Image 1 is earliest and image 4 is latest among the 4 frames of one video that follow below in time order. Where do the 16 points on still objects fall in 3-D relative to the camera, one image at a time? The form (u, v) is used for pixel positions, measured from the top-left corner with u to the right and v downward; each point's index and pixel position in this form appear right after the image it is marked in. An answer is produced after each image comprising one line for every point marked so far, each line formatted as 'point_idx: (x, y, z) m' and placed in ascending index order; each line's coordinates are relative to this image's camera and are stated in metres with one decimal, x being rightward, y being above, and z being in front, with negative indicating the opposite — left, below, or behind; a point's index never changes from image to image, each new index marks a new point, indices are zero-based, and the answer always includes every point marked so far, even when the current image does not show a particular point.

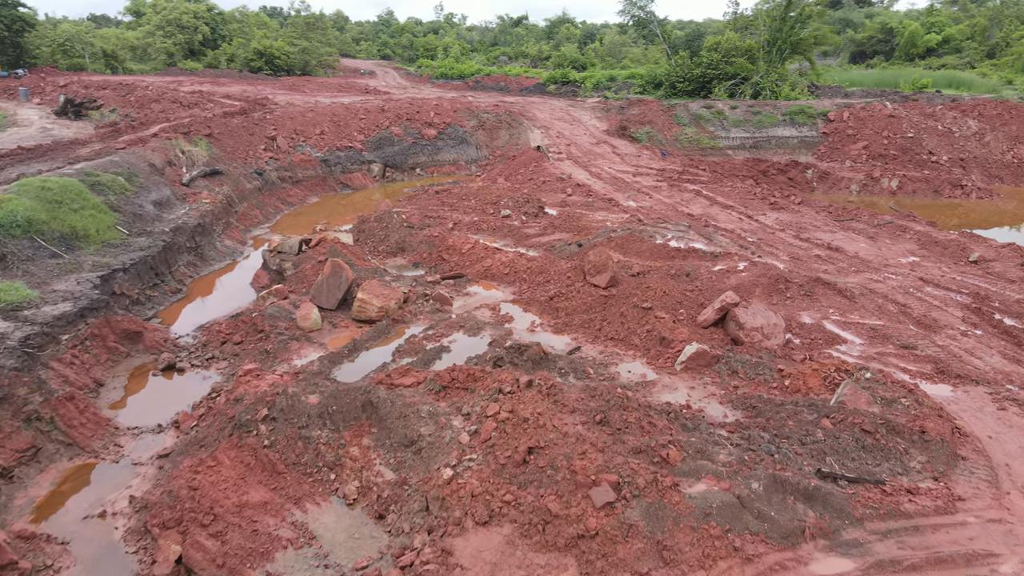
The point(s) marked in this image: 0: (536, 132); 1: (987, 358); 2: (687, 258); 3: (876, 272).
0: (+0.6, +3.8, +18.1) m
1: (+4.4, -0.6, +6.7) m
2: (+2.4, +0.4, +10.0) m
3: (+4.6, +0.2, +9.3) m
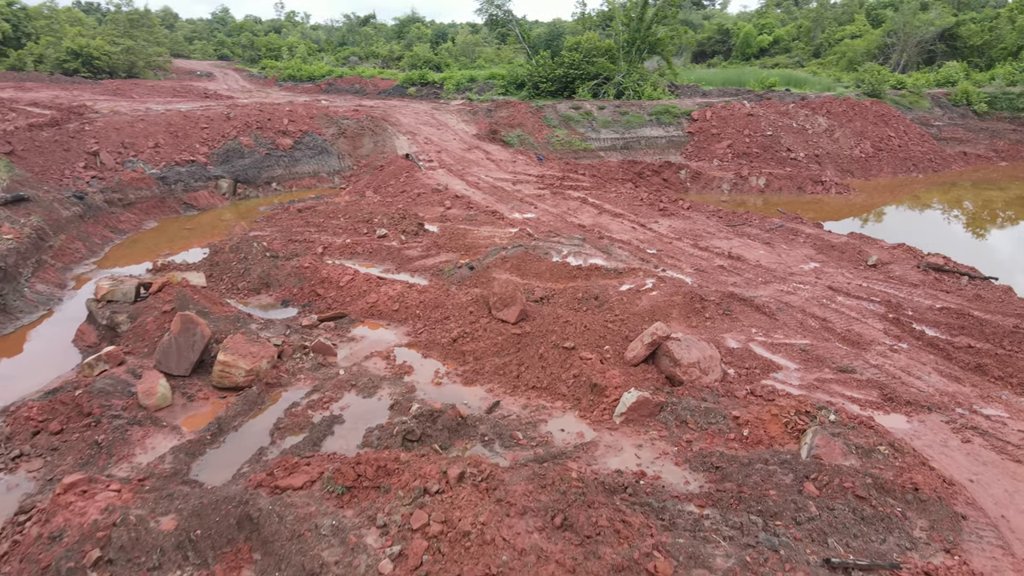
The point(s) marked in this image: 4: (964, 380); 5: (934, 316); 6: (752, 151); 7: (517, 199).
0: (-2.5, +3.4, +16.8) m
1: (+3.6, -0.8, +6.4) m
2: (+1.0, +0.1, +9.2) m
3: (+3.3, +0.1, +8.9) m
4: (+3.9, -0.8, +6.3) m
5: (+4.4, -0.3, +7.6) m
6: (+6.2, +3.6, +19.0) m
7: (+0.1, +1.6, +13.1) m
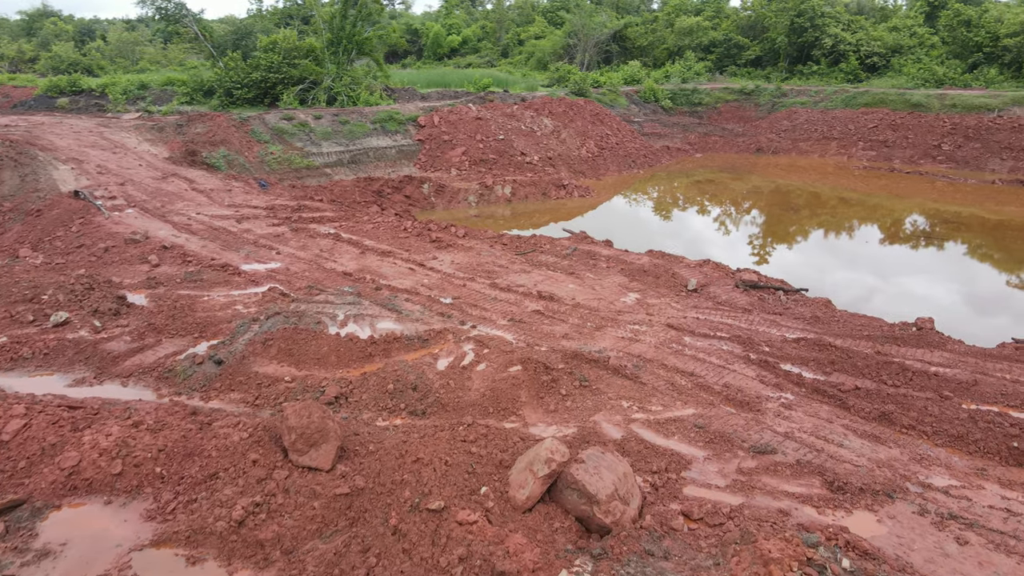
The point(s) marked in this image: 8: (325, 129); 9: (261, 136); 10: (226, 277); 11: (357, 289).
0: (-7.7, +2.0, +12.5) m
1: (+2.4, -1.1, +5.4) m
2: (-1.2, -0.6, +7.0) m
3: (+1.1, -0.4, +7.6) m
4: (+2.7, -1.1, +5.4) m
5: (+2.6, -0.6, +6.8) m
6: (-0.5, +3.2, +17.9) m
7: (-3.6, +0.6, +10.2) m
8: (-4.4, +3.7, +17.2) m
9: (-5.6, +3.4, +16.4) m
10: (-3.5, +0.1, +9.0) m
11: (-1.8, 0.0, +8.7) m
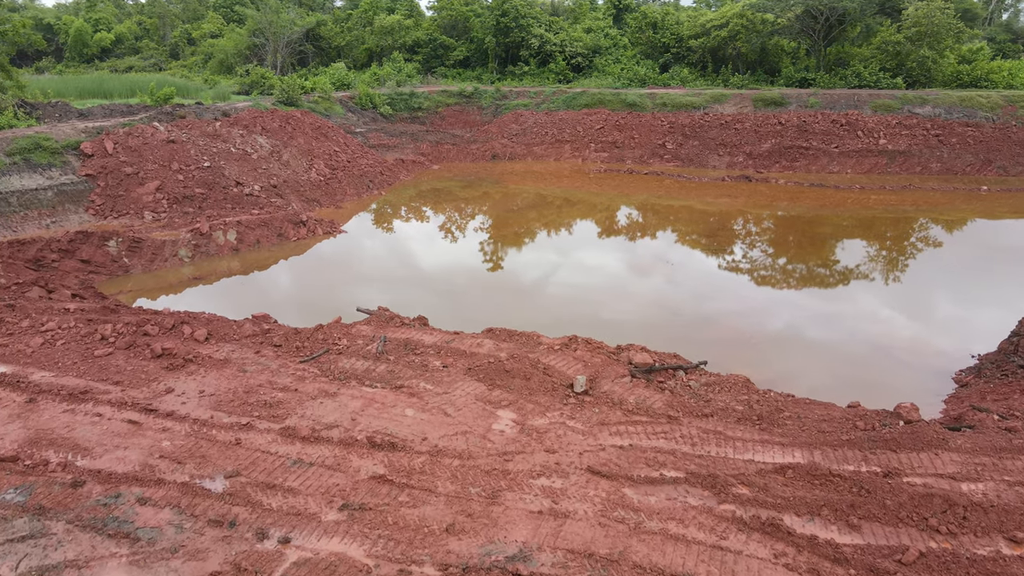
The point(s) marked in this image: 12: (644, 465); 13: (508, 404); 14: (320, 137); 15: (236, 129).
0: (-10.2, -0.1, +6.0) m
1: (+2.2, -1.8, +3.3) m
2: (-1.7, -1.8, +3.4) m
3: (+0.1, -1.3, +4.9) m
4: (+2.5, -1.8, +3.5) m
5: (+1.8, -1.3, +4.7) m
6: (-5.9, +1.8, +13.7) m
7: (-5.4, -1.0, +5.4) m
8: (-9.2, +1.9, +11.5) m
9: (-9.9, +1.4, +10.3) m
10: (-4.7, -1.4, +4.3) m
11: (-3.1, -1.3, +4.7) m
12: (+0.9, -1.2, +5.1) m
13: (0.0, -0.9, +5.9) m
14: (-4.9, +3.9, +18.6) m
15: (-6.2, +3.6, +16.4) m
